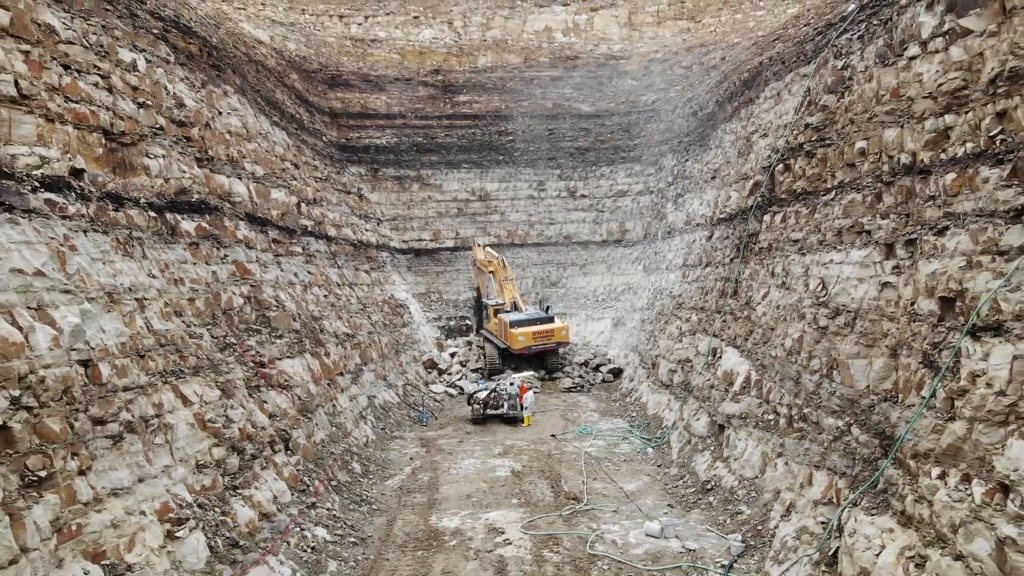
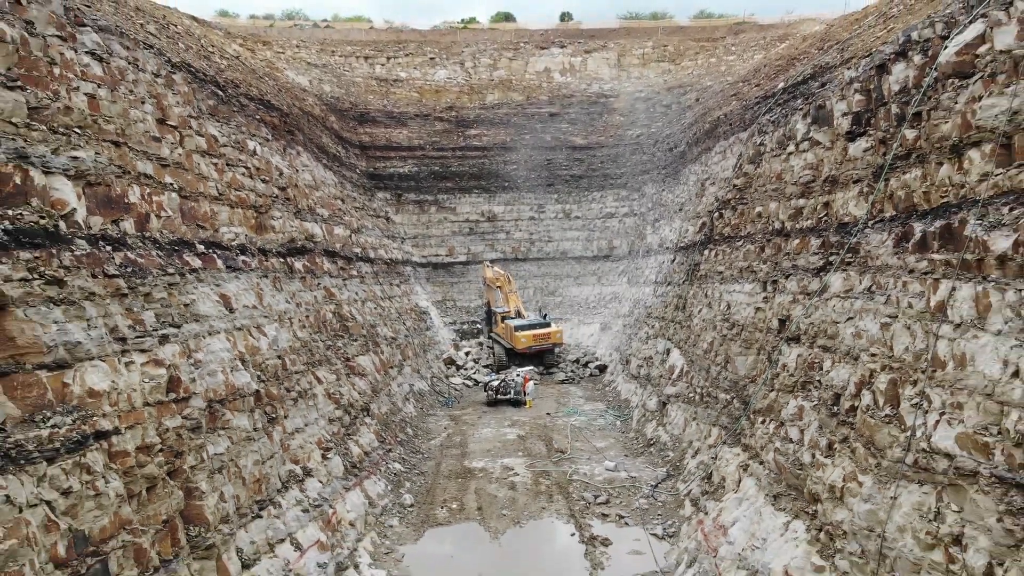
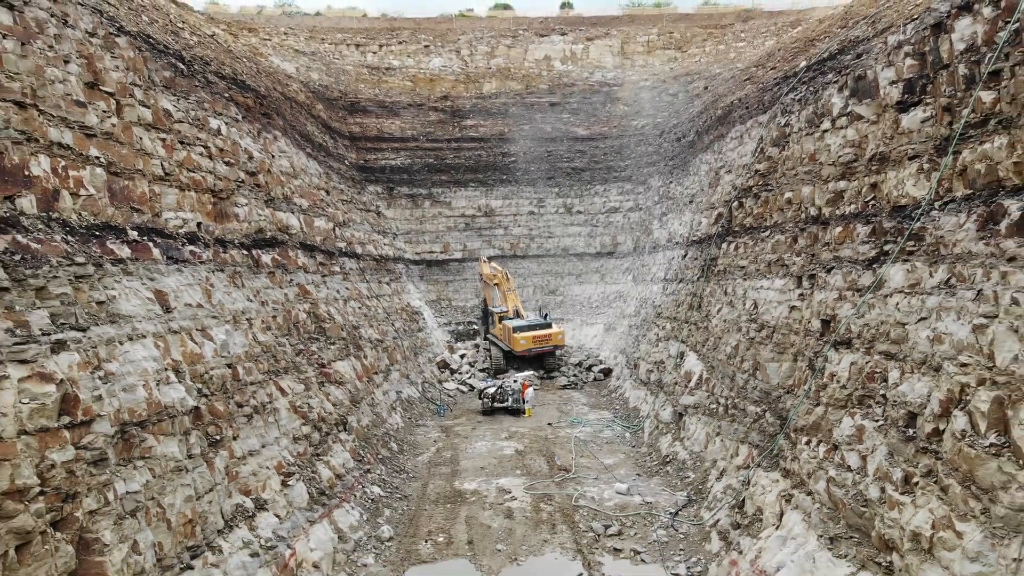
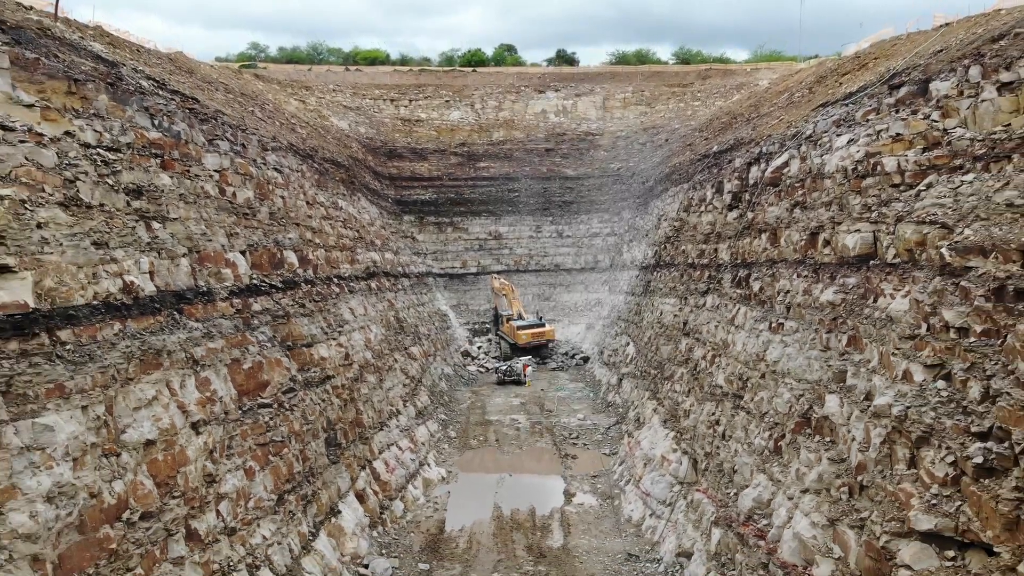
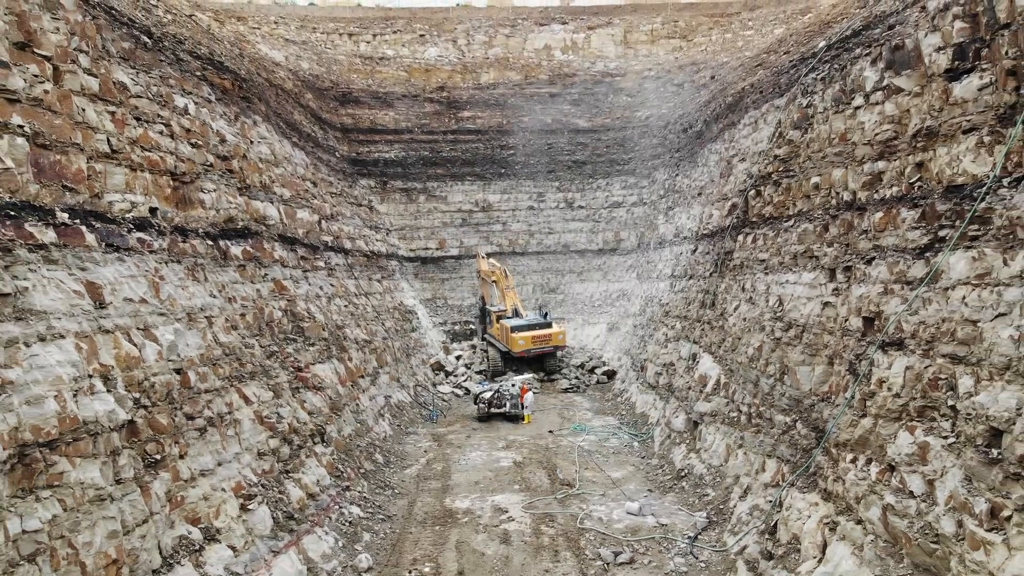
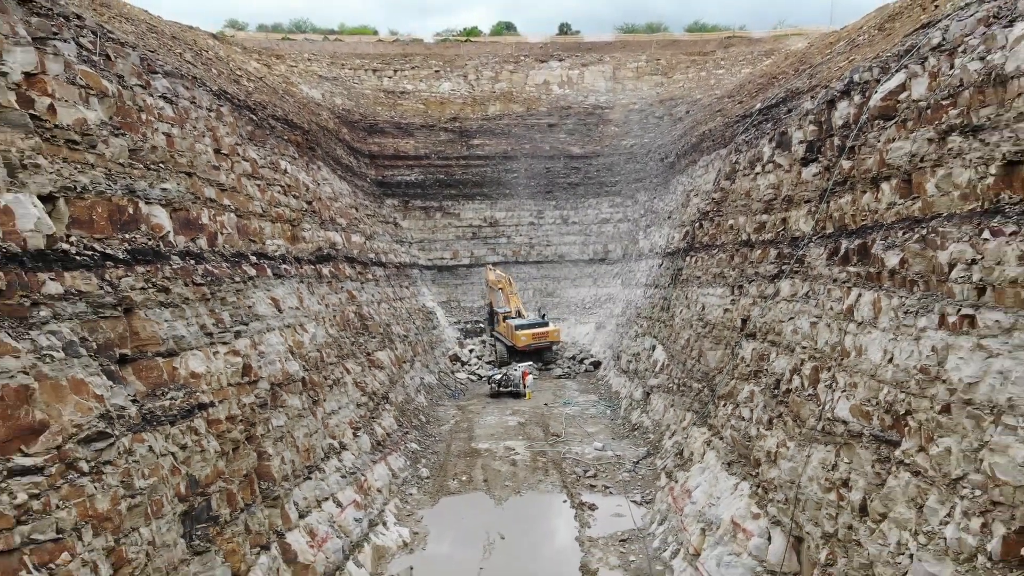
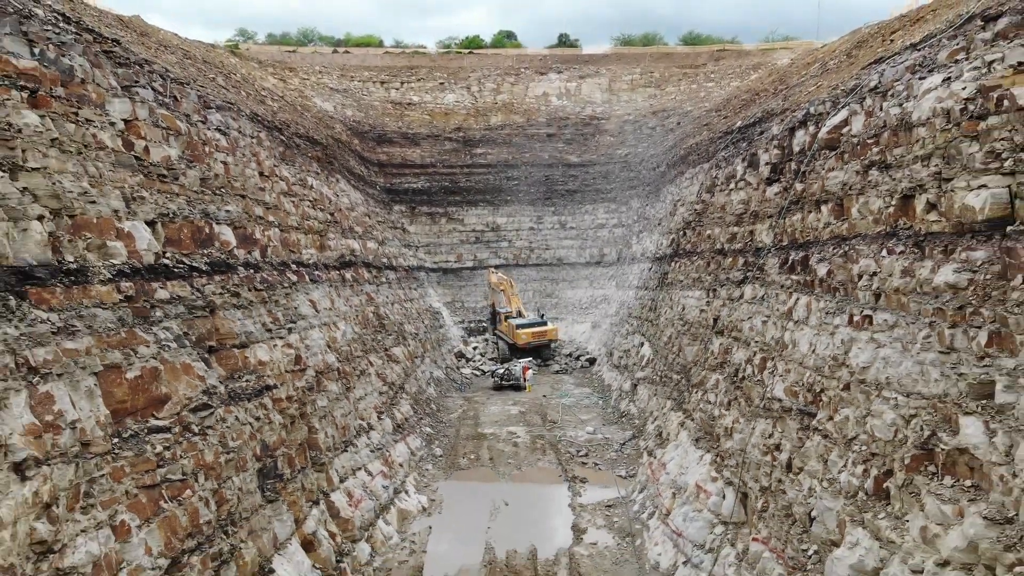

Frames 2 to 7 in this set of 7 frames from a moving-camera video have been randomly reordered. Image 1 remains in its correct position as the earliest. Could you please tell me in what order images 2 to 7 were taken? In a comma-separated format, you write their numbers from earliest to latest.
5, 3, 2, 6, 7, 4
